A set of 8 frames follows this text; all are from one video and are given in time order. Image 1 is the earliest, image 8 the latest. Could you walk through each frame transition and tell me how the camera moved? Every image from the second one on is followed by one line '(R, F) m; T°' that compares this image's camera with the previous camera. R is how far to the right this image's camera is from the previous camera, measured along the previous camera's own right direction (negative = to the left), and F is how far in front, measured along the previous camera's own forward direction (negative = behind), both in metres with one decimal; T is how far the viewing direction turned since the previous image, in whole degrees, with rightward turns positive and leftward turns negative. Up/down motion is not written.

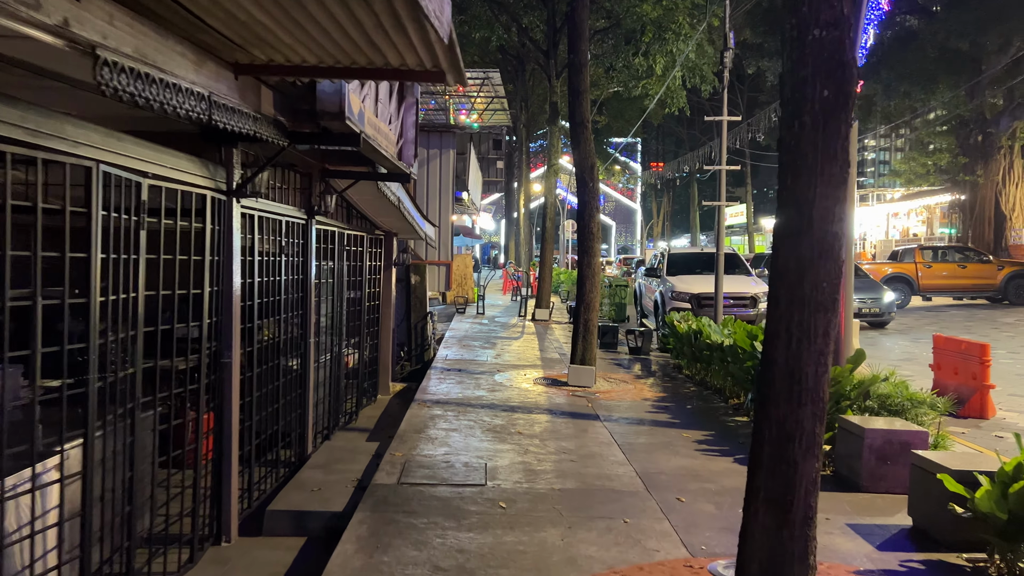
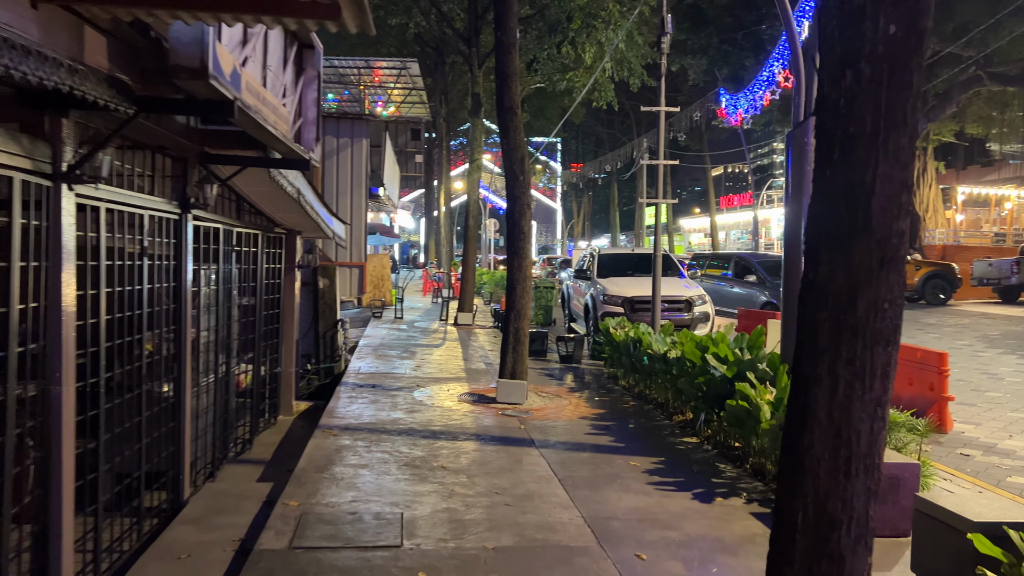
(0.0, +1.1) m; +6°
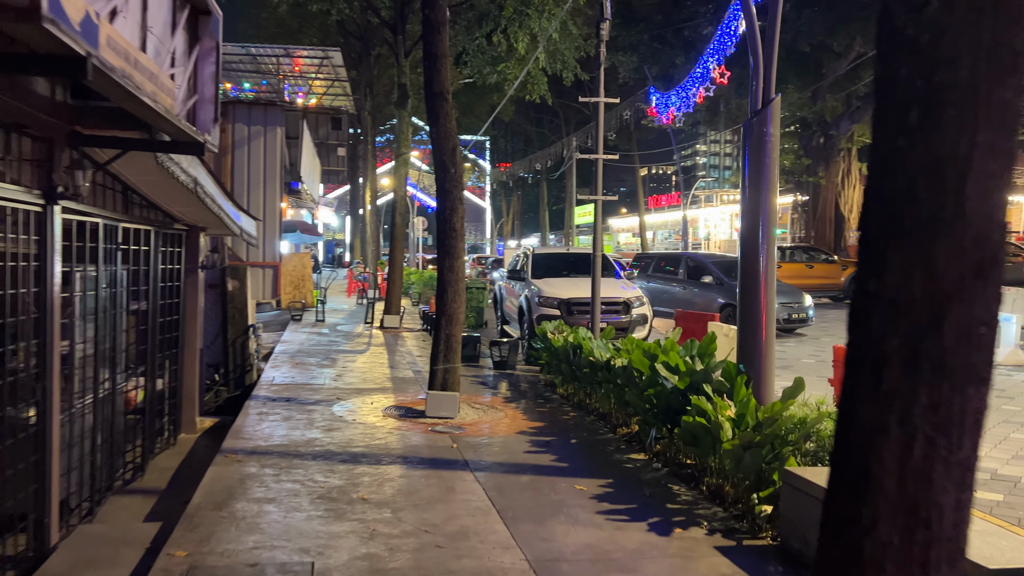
(0.0, +0.8) m; +5°
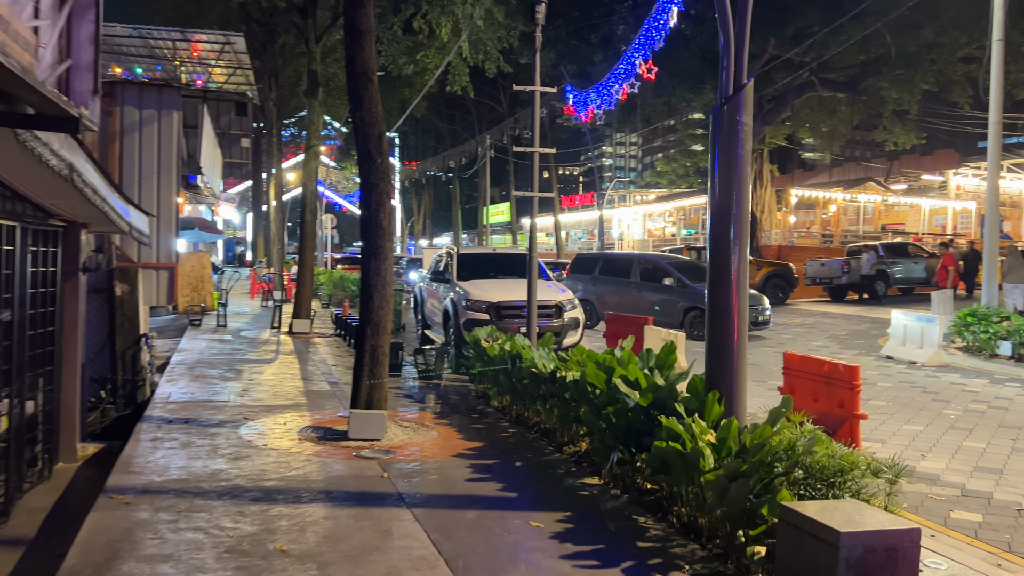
(-0.2, +0.8) m; +6°
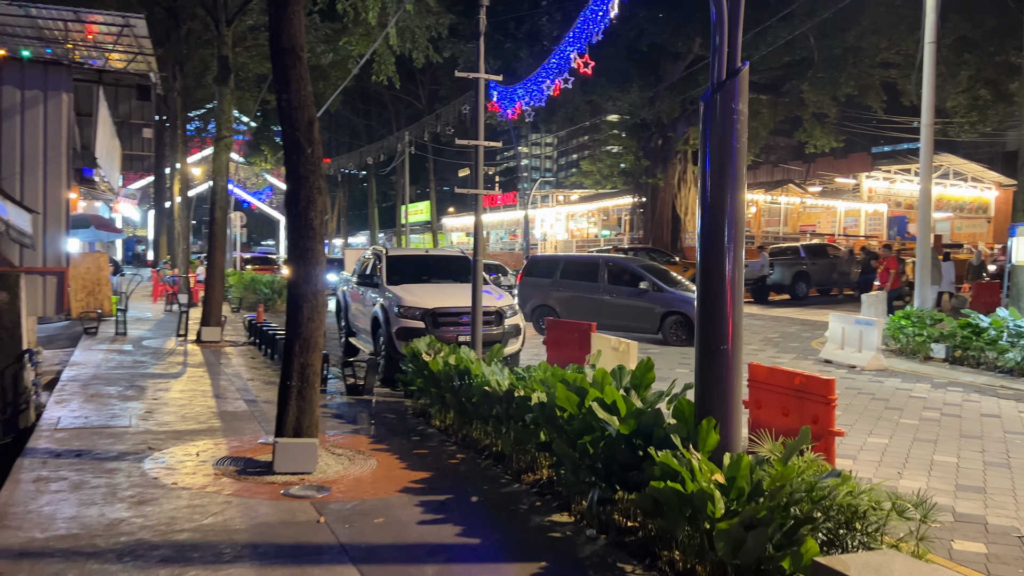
(-0.3, +0.8) m; +6°
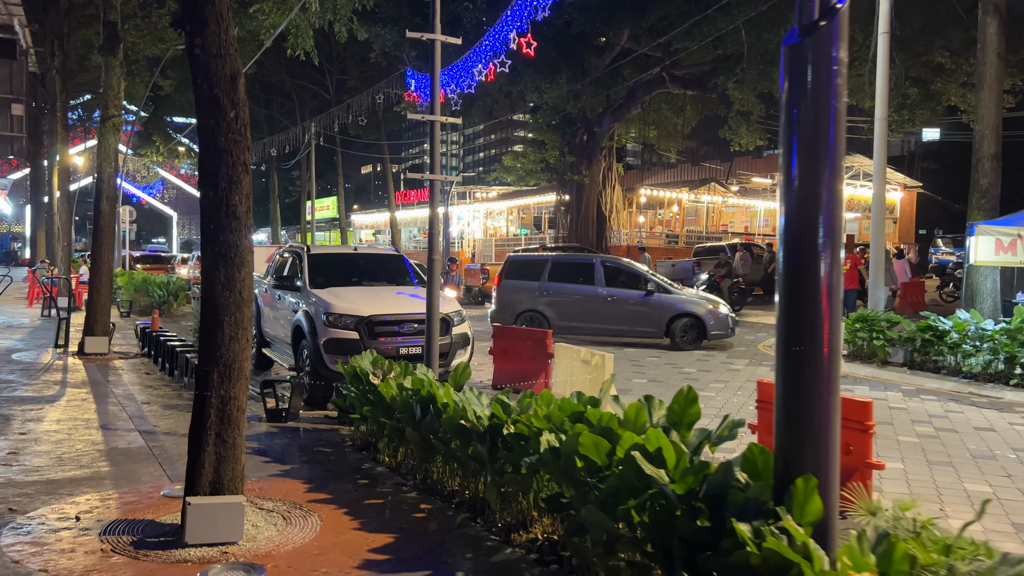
(-0.5, +1.4) m; +7°
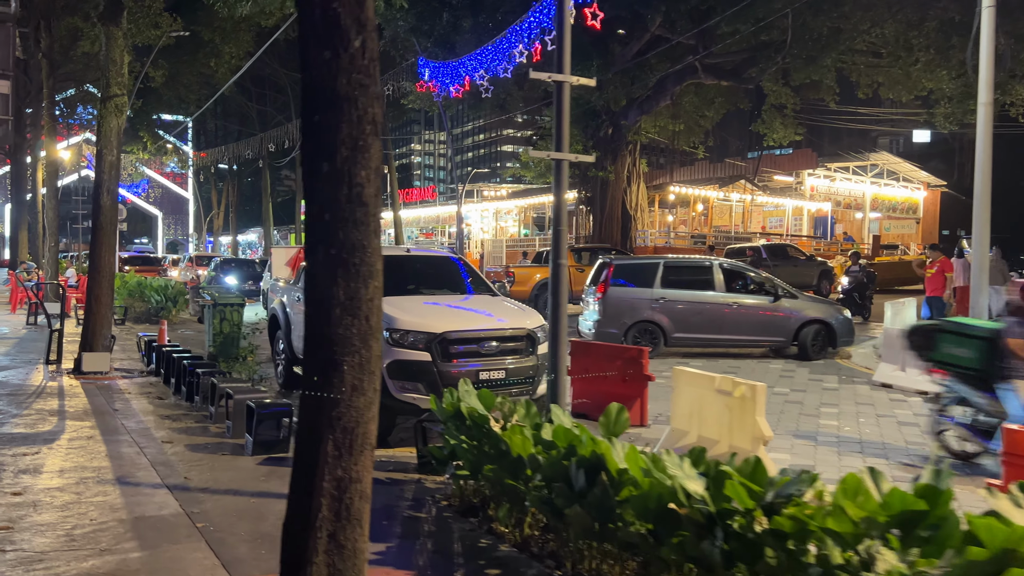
(-1.1, +1.7) m; +1°
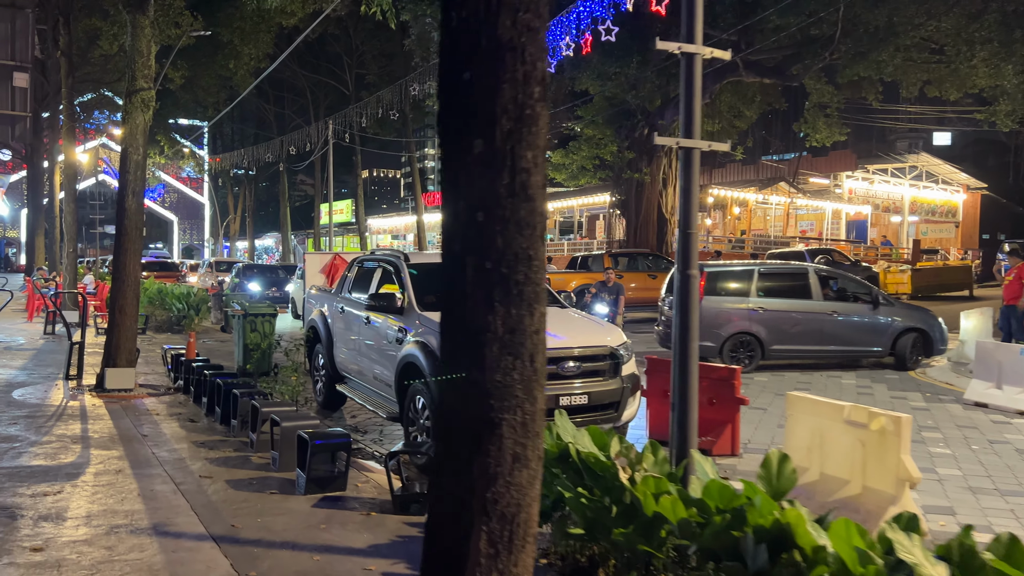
(-0.6, +0.9) m; -1°
